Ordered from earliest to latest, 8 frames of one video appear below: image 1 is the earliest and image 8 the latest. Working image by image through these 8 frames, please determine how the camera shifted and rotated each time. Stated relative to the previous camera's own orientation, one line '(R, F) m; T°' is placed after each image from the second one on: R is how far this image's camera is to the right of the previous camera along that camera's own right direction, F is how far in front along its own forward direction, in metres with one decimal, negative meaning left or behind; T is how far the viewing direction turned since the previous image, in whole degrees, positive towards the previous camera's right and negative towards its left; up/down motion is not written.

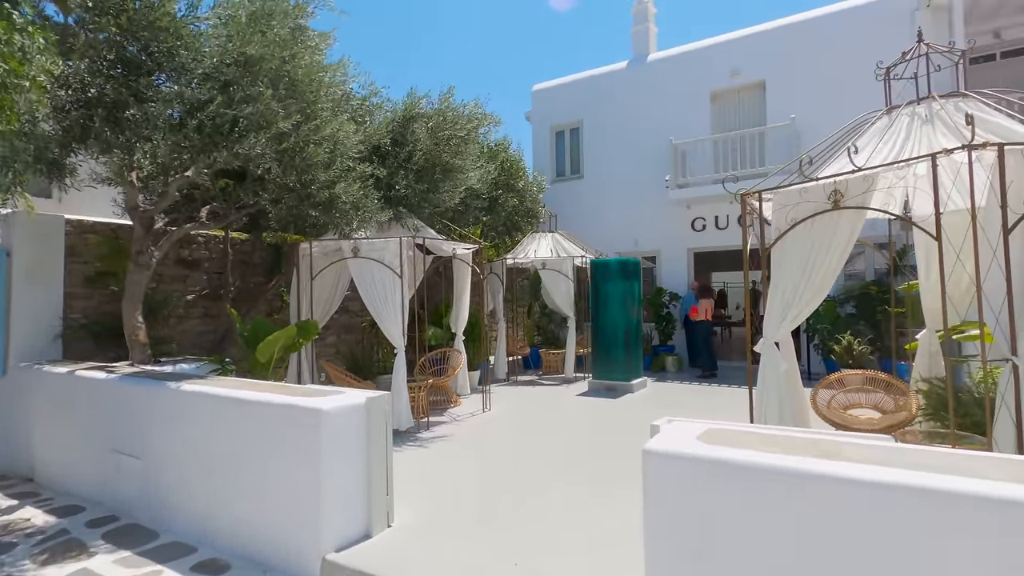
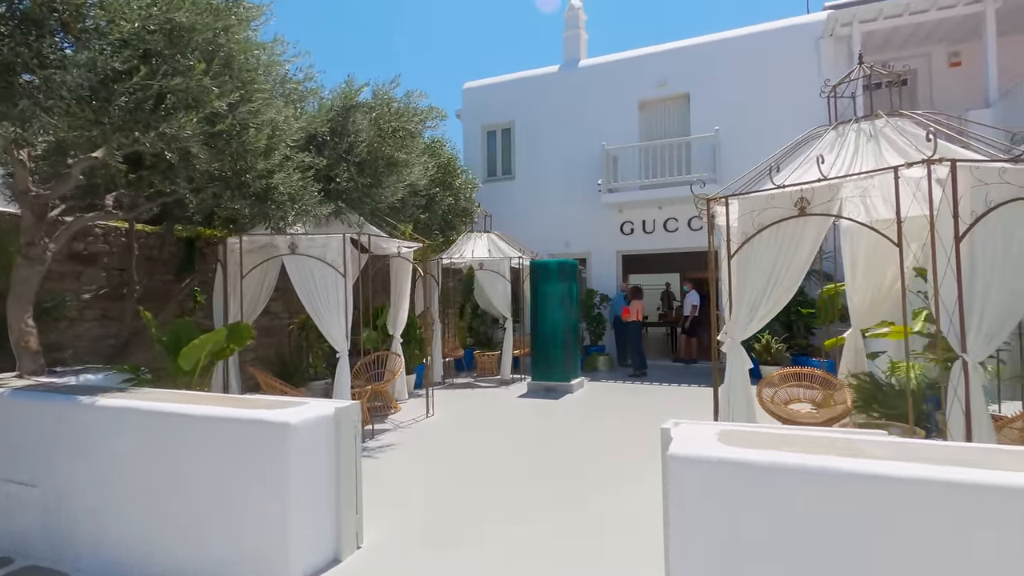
(-0.5, +0.2) m; +9°
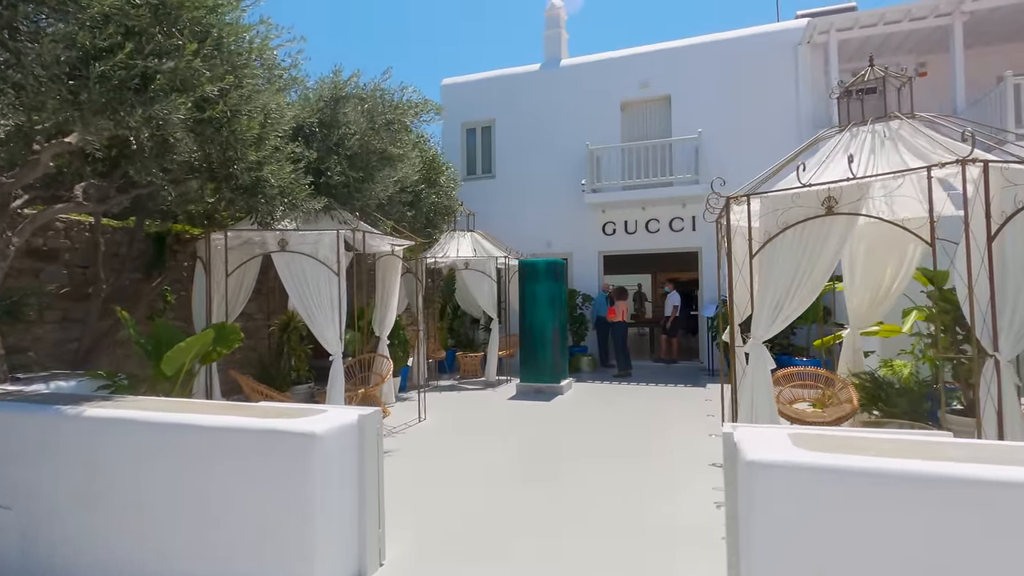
(-0.5, +0.2) m; +4°
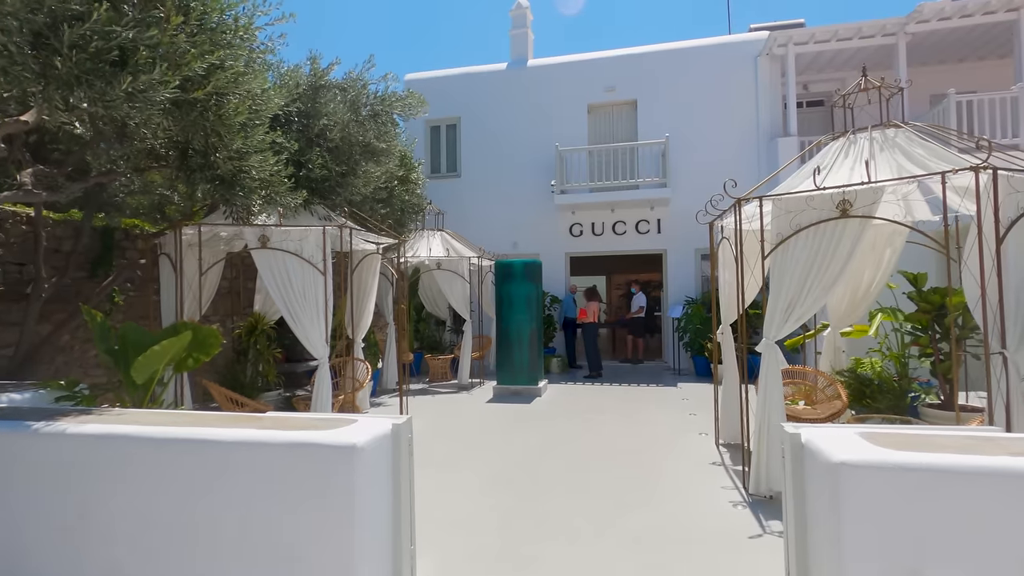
(-0.6, +0.2) m; +6°
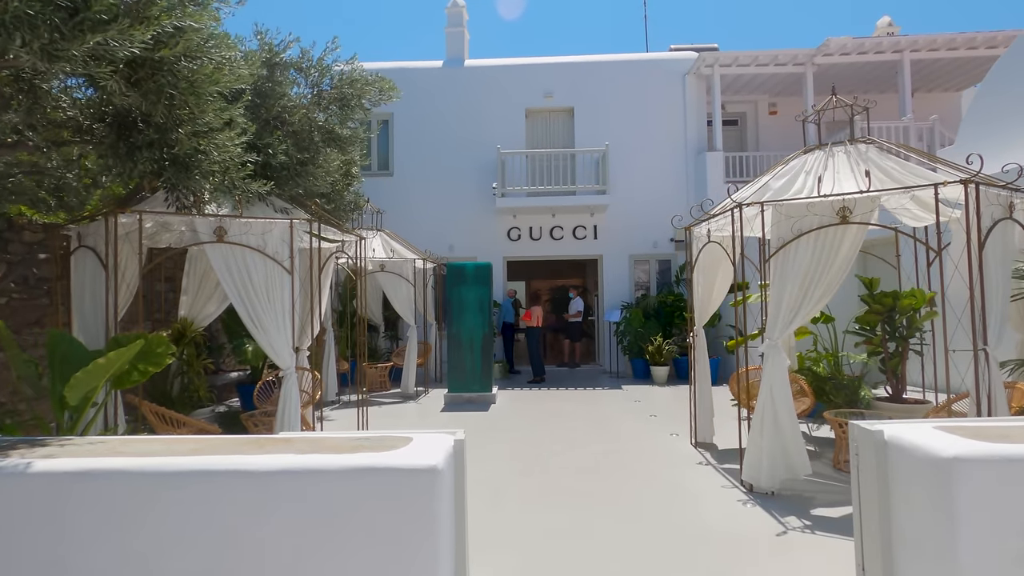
(-0.9, +0.4) m; +11°
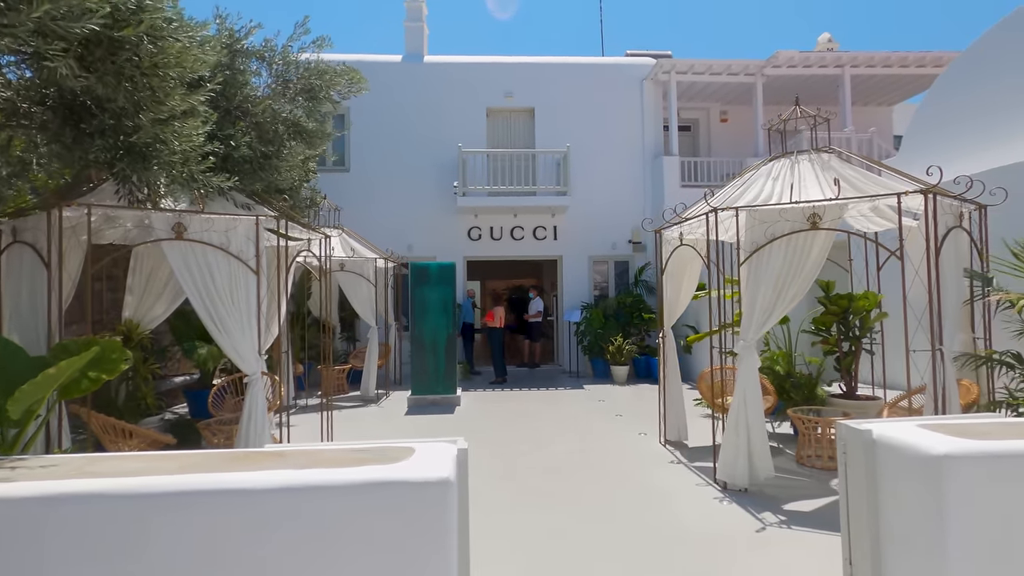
(-0.3, +0.1) m; +6°
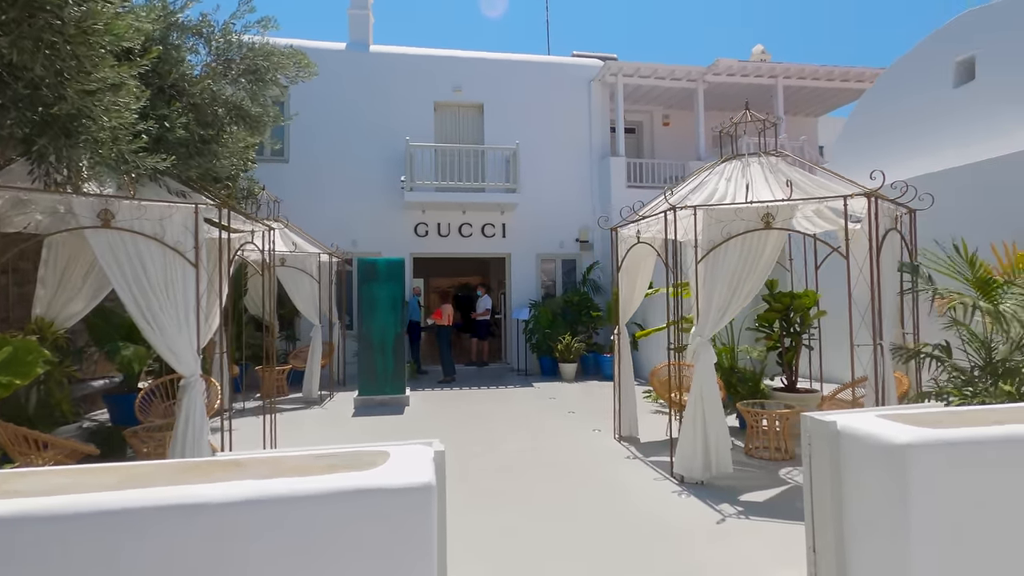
(-0.2, +0.1) m; +6°
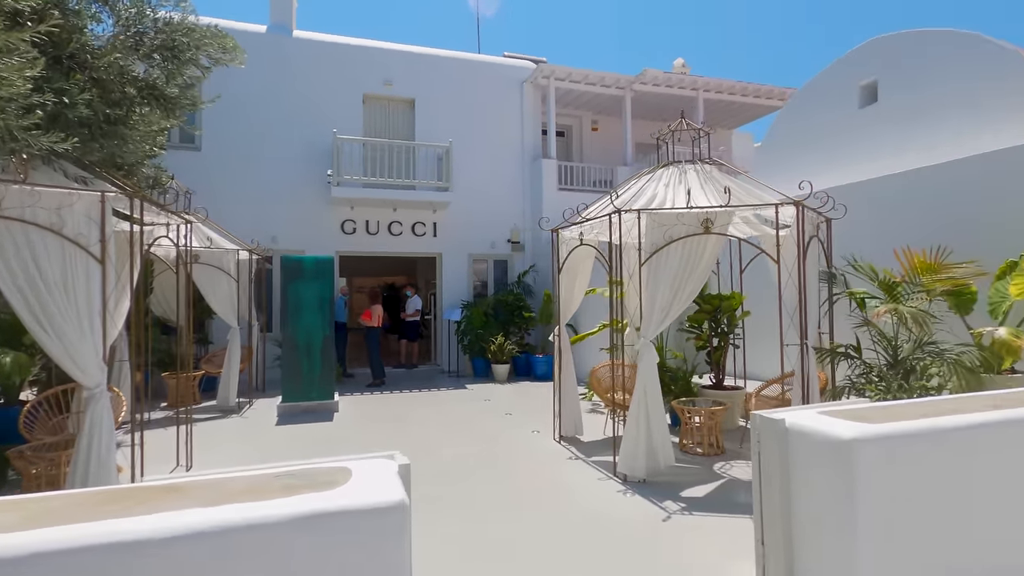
(-0.2, +0.1) m; +8°
